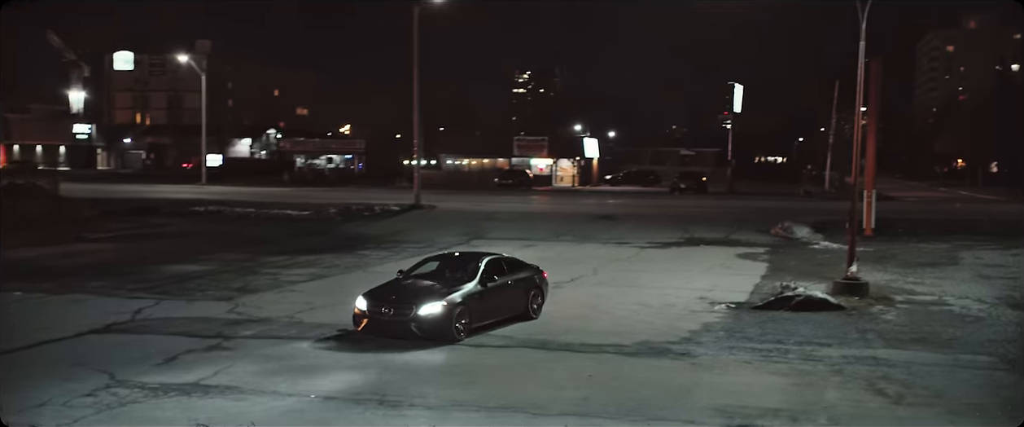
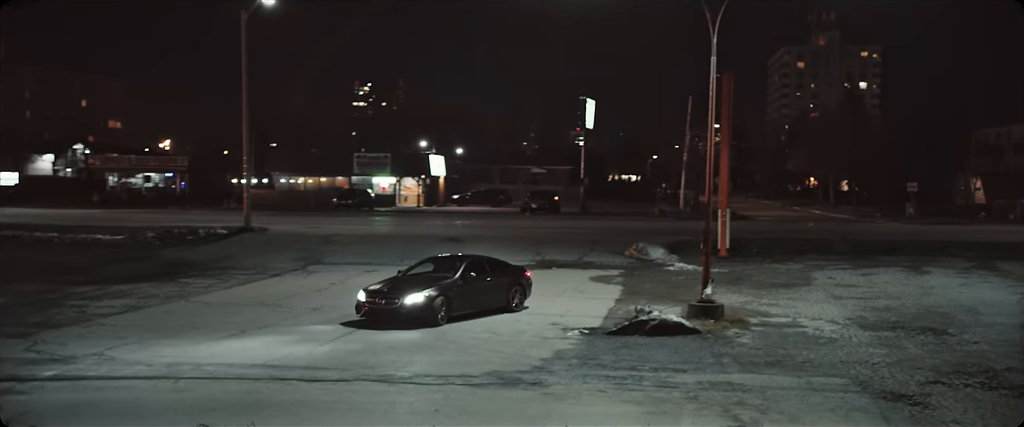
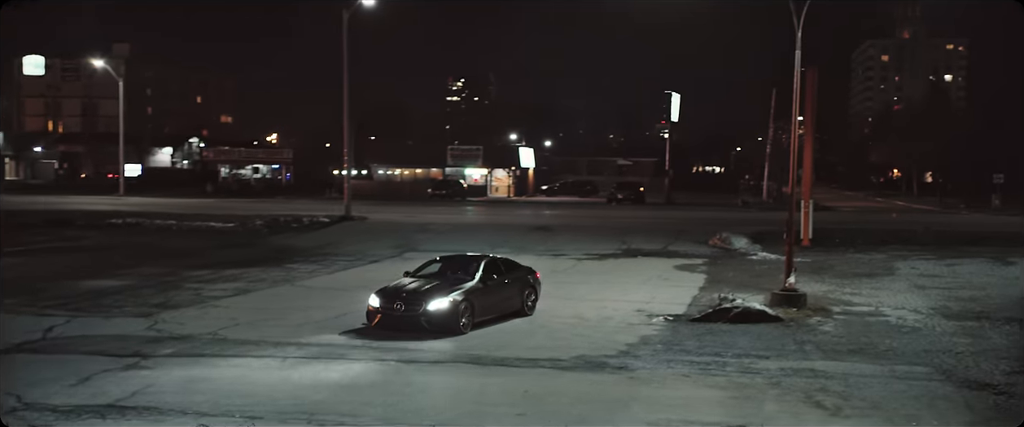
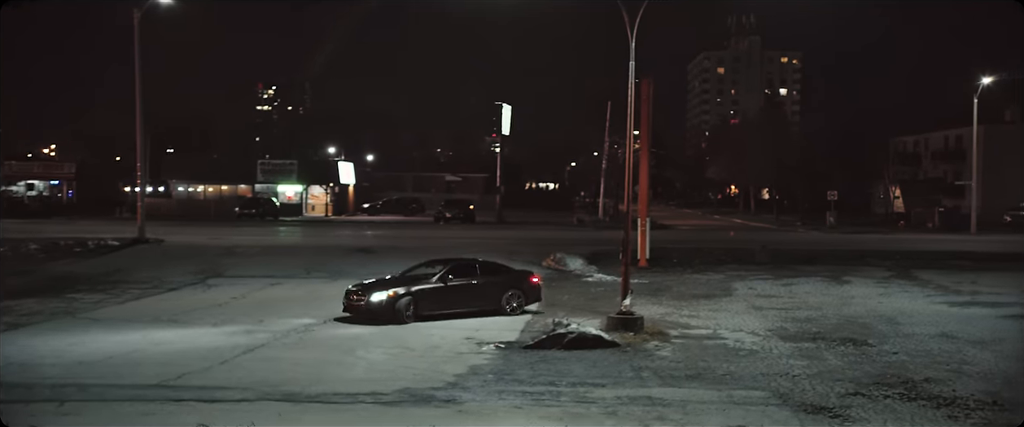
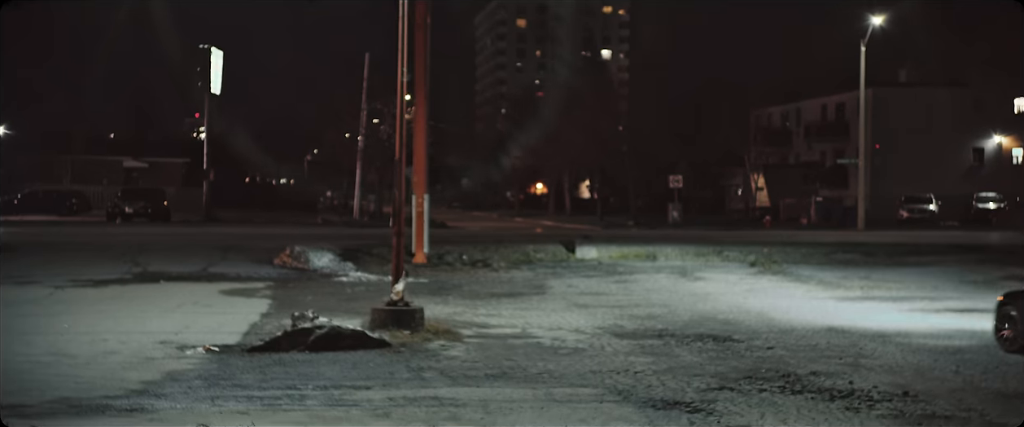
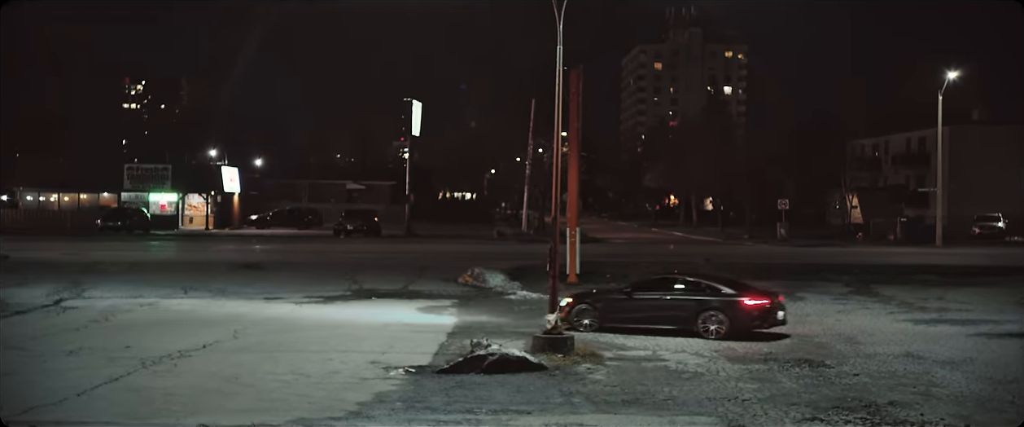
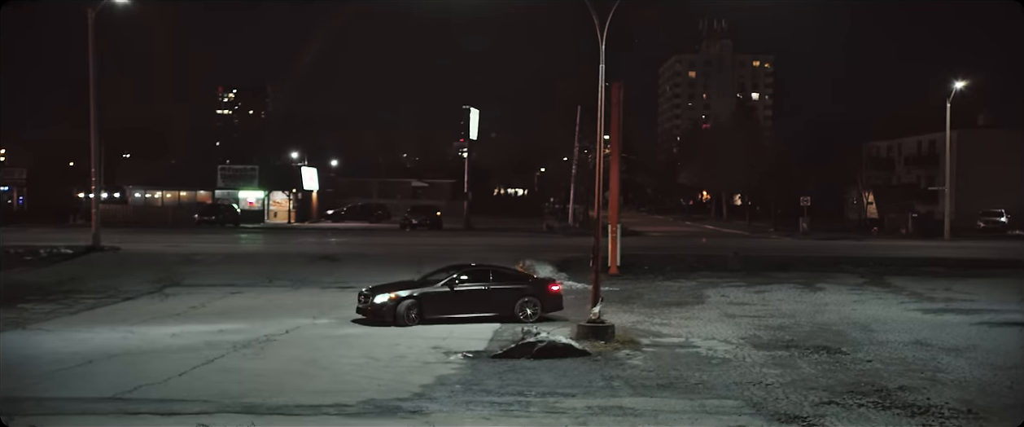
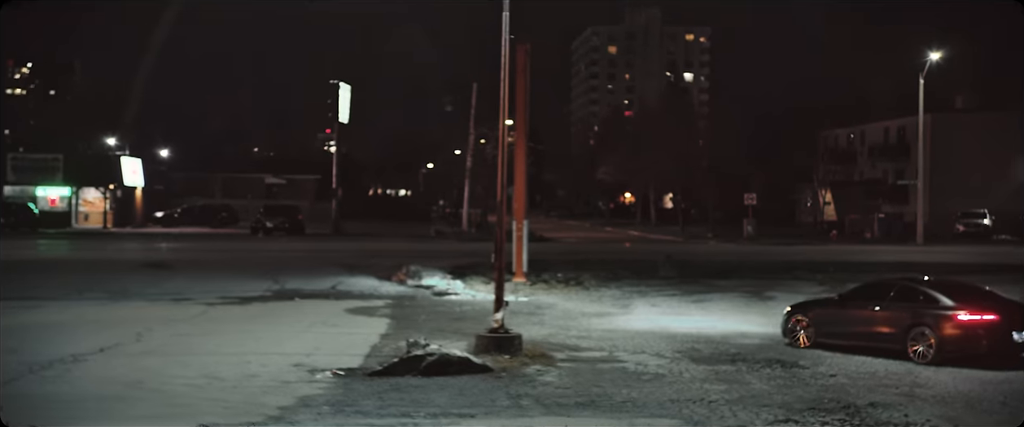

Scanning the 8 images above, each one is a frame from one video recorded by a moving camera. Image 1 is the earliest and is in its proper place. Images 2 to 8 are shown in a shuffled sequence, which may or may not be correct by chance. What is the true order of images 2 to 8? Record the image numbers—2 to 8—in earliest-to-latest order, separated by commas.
3, 2, 4, 7, 6, 8, 5
